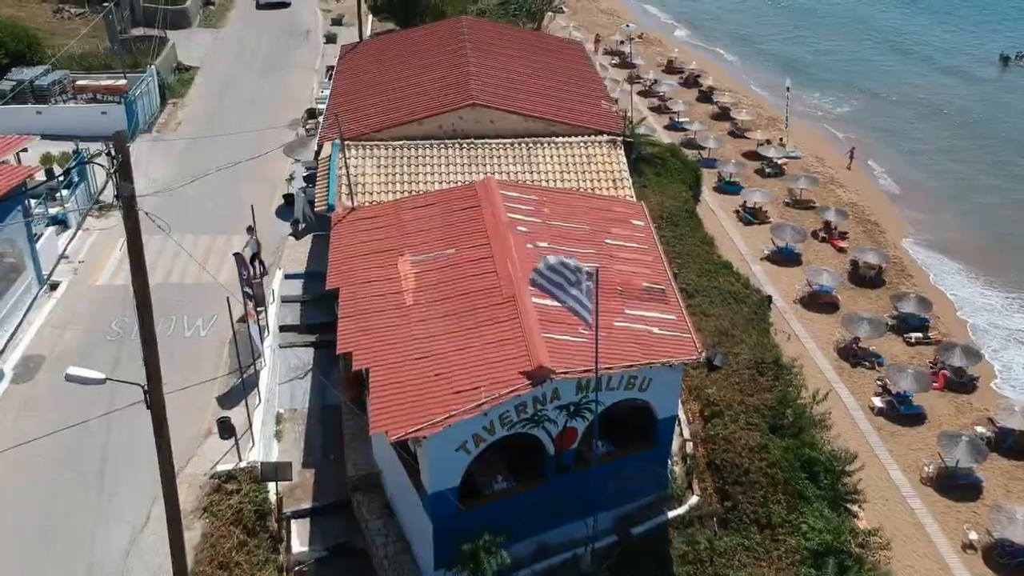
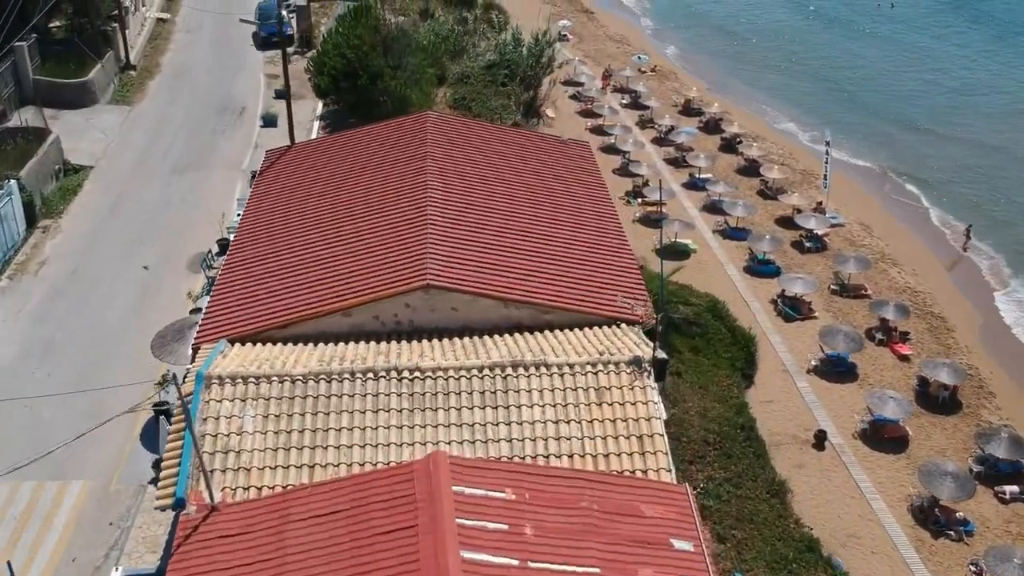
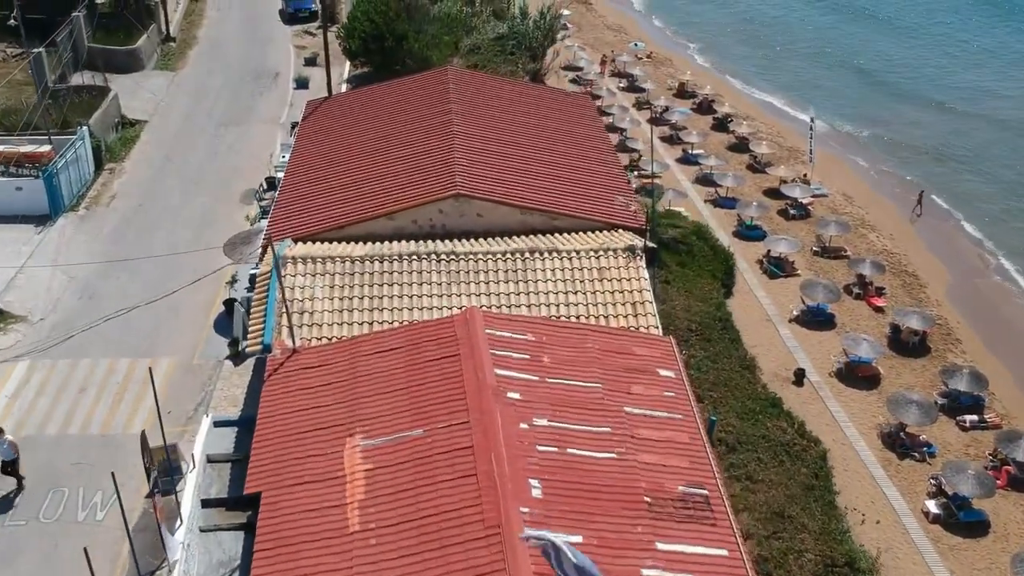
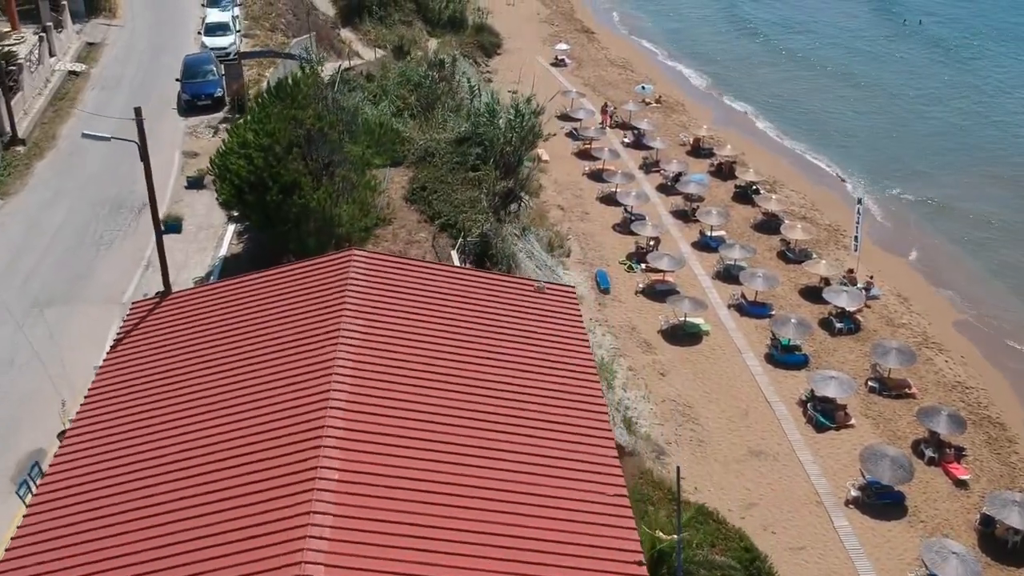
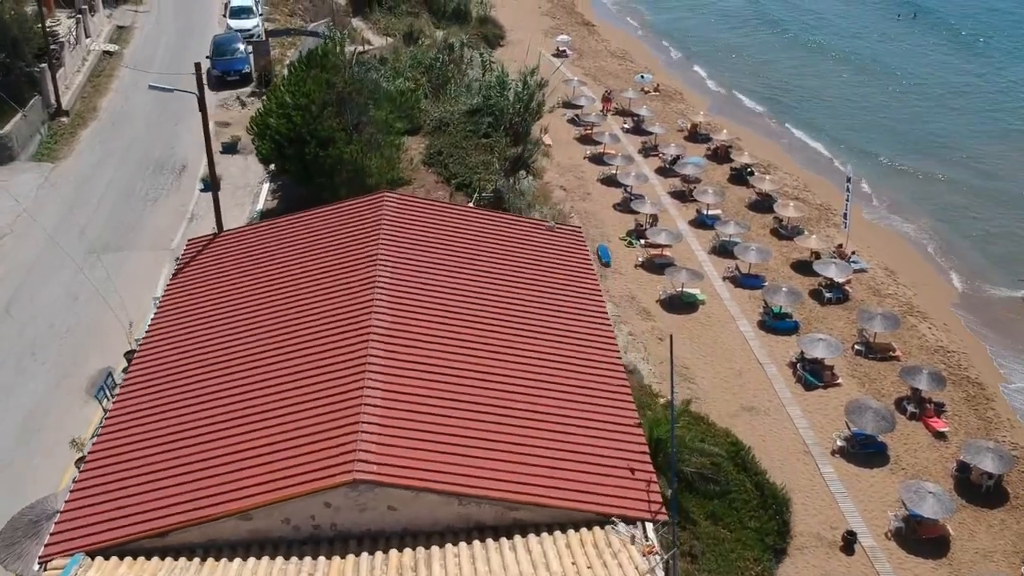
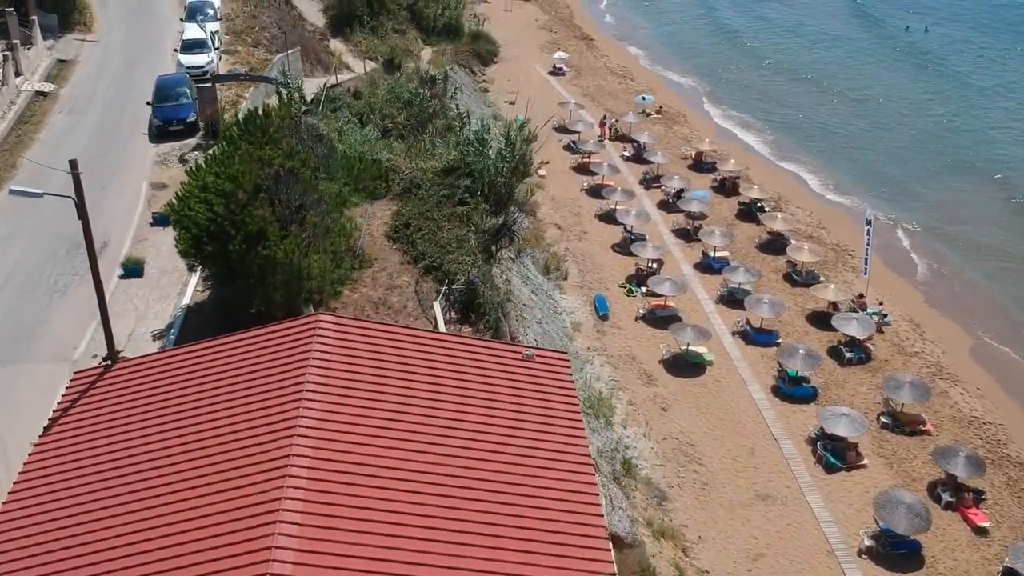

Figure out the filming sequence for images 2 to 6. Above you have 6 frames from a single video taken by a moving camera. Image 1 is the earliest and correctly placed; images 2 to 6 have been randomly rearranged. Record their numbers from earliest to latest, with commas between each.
3, 2, 5, 4, 6
